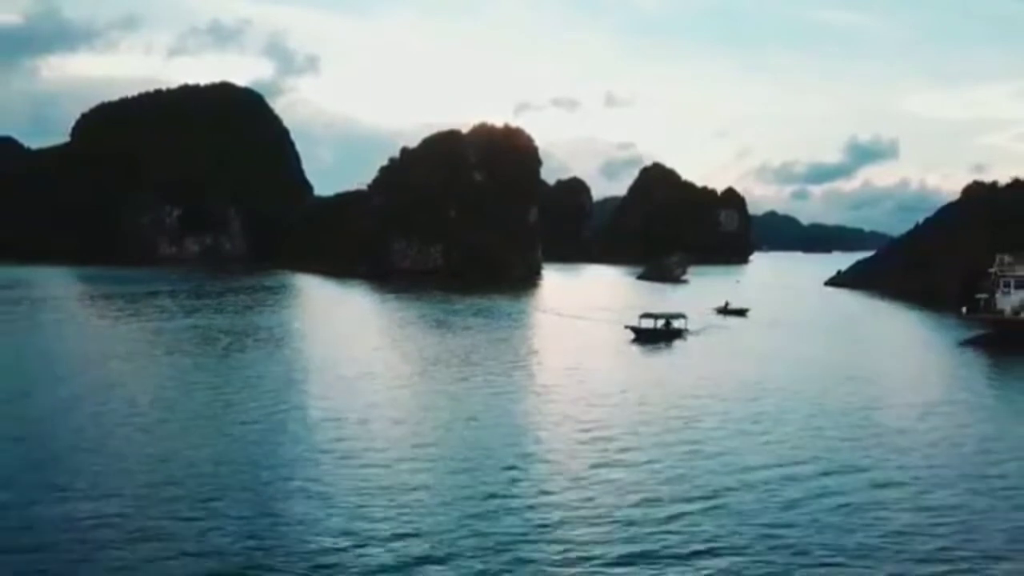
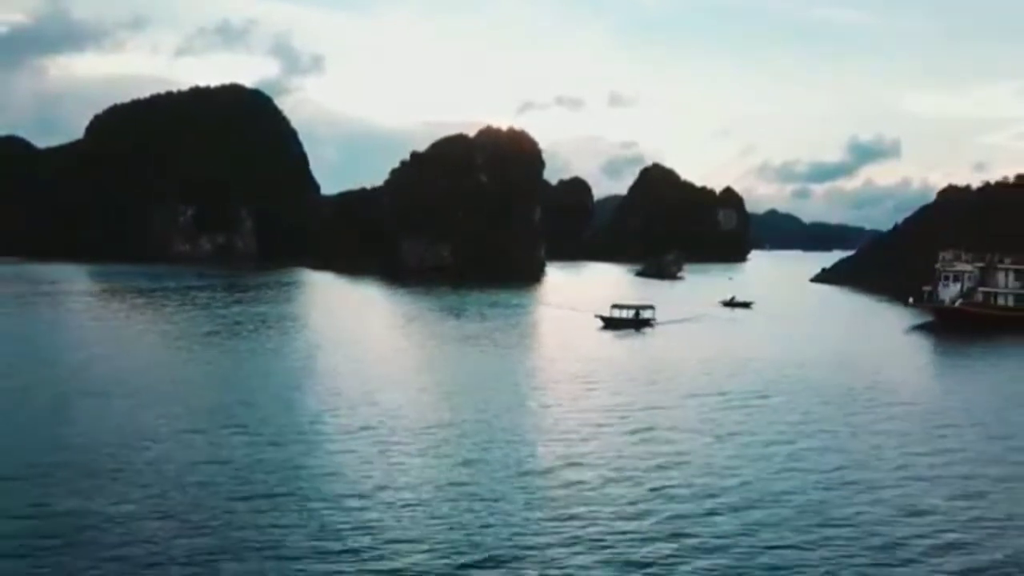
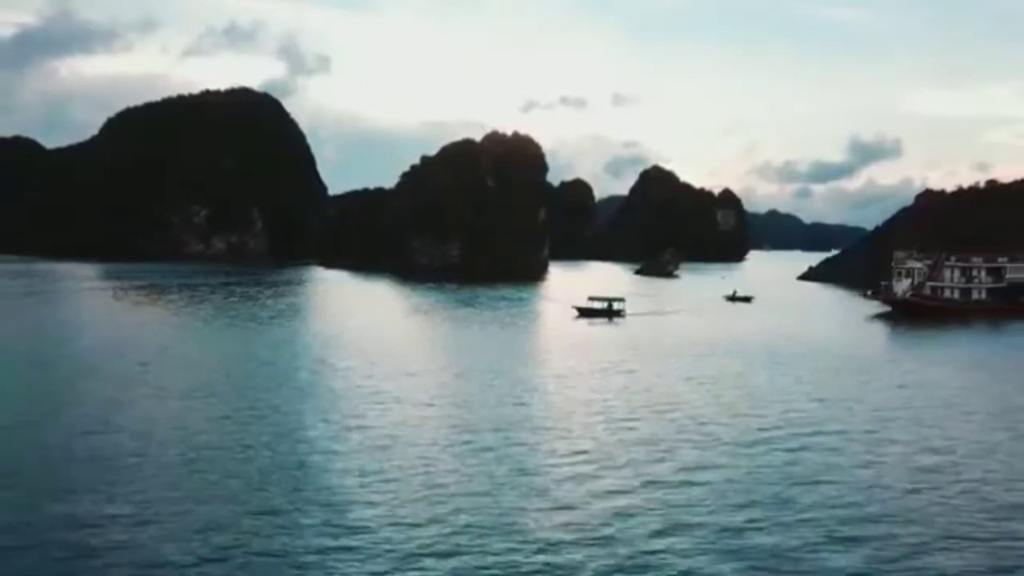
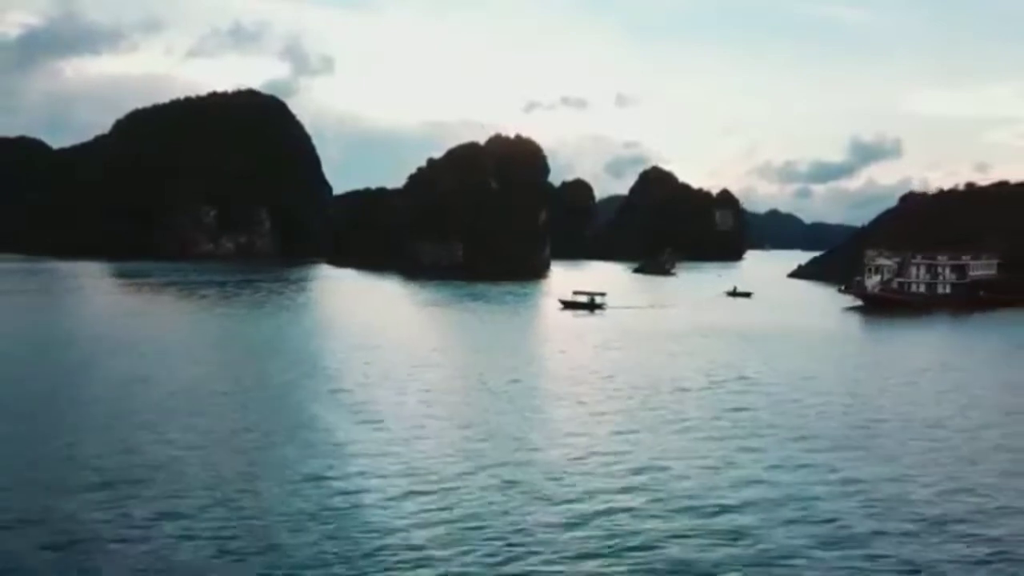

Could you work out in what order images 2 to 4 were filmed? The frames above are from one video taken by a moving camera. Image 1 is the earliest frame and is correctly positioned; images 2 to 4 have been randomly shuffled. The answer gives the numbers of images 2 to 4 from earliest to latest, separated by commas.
2, 3, 4
